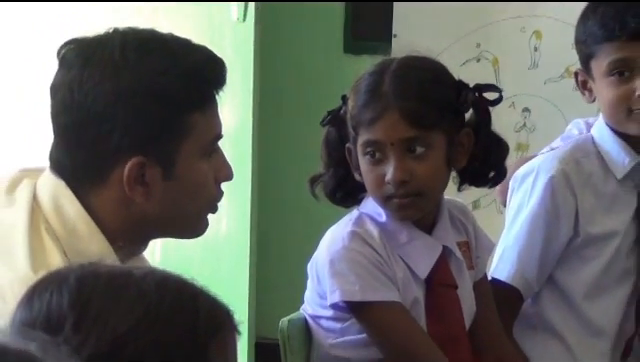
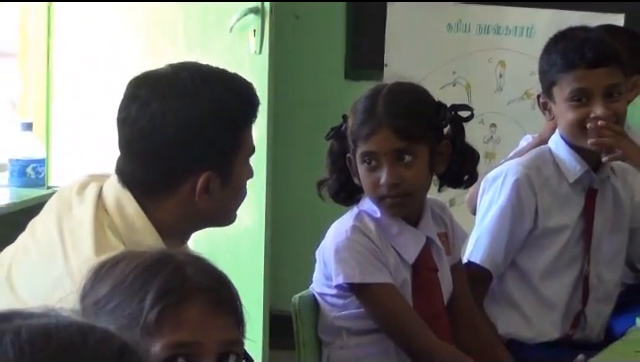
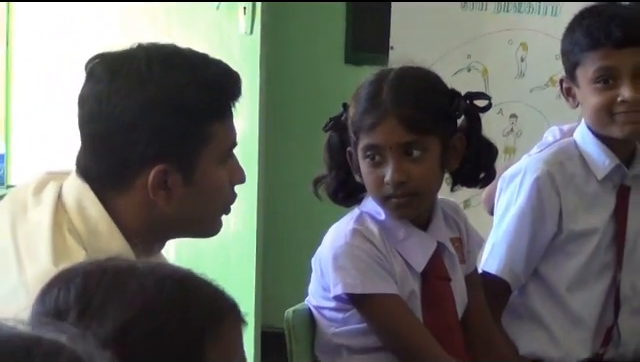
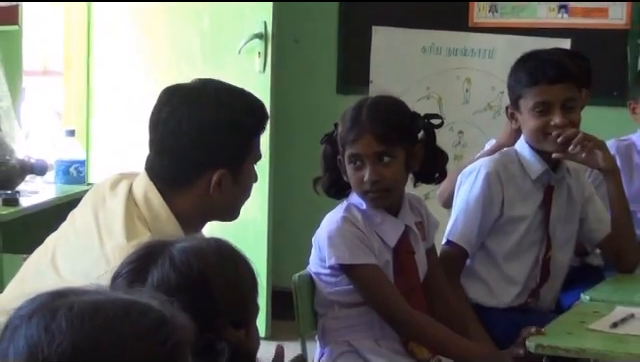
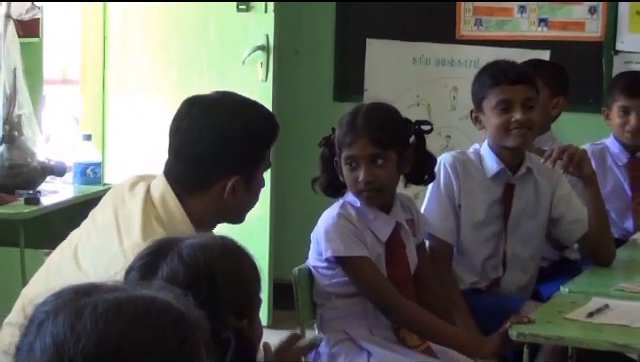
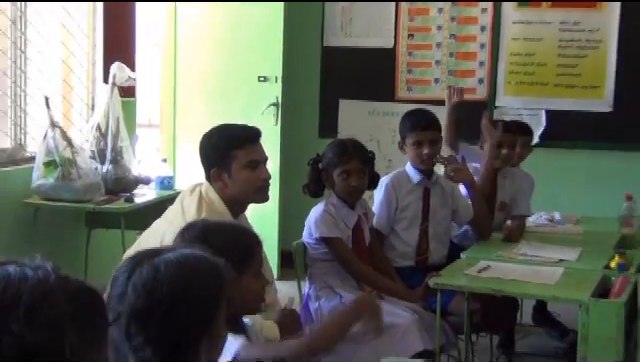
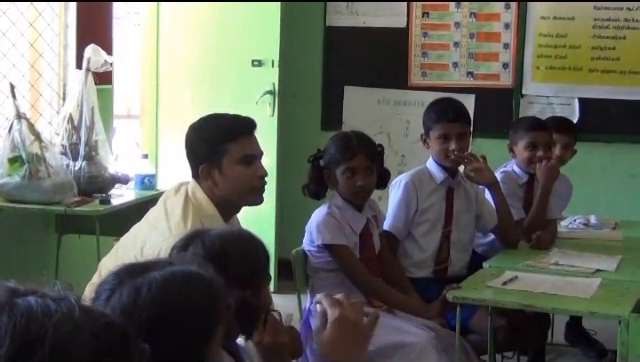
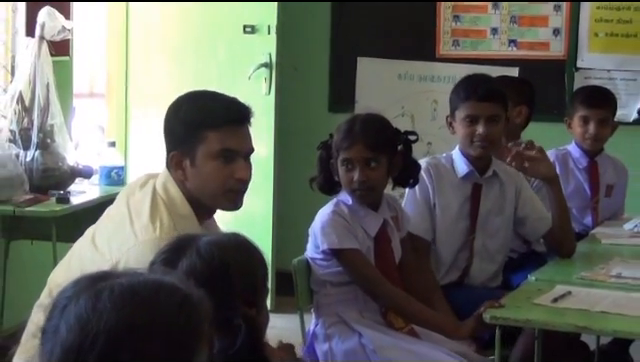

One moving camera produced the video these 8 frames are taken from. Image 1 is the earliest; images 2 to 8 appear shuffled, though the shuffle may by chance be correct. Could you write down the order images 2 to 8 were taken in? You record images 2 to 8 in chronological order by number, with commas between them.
3, 2, 4, 5, 8, 7, 6
